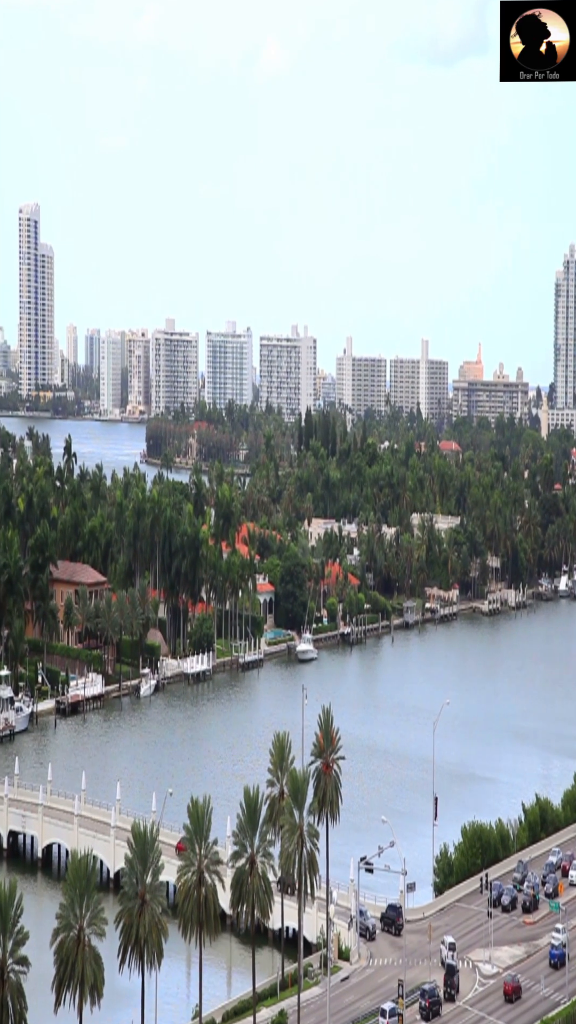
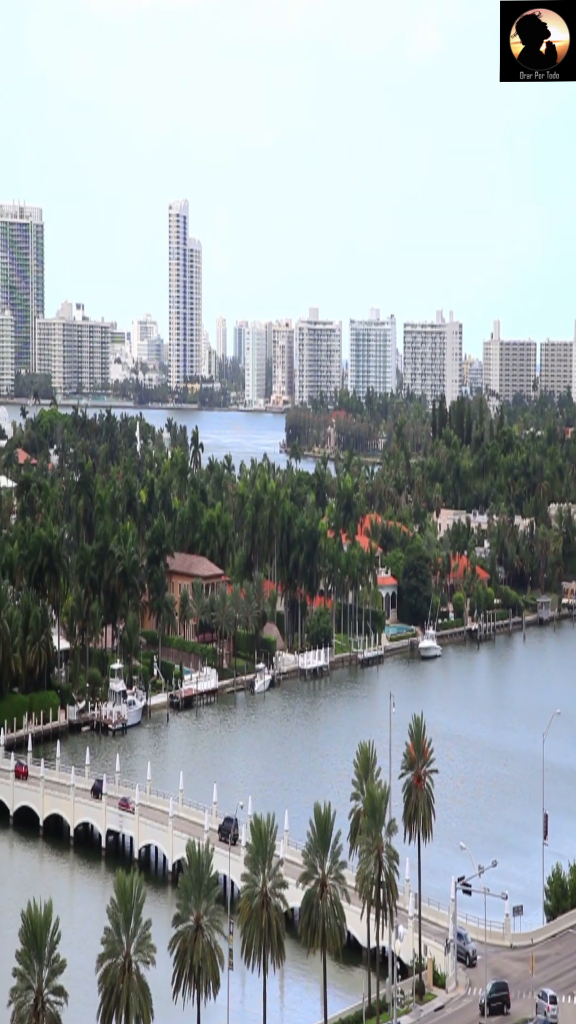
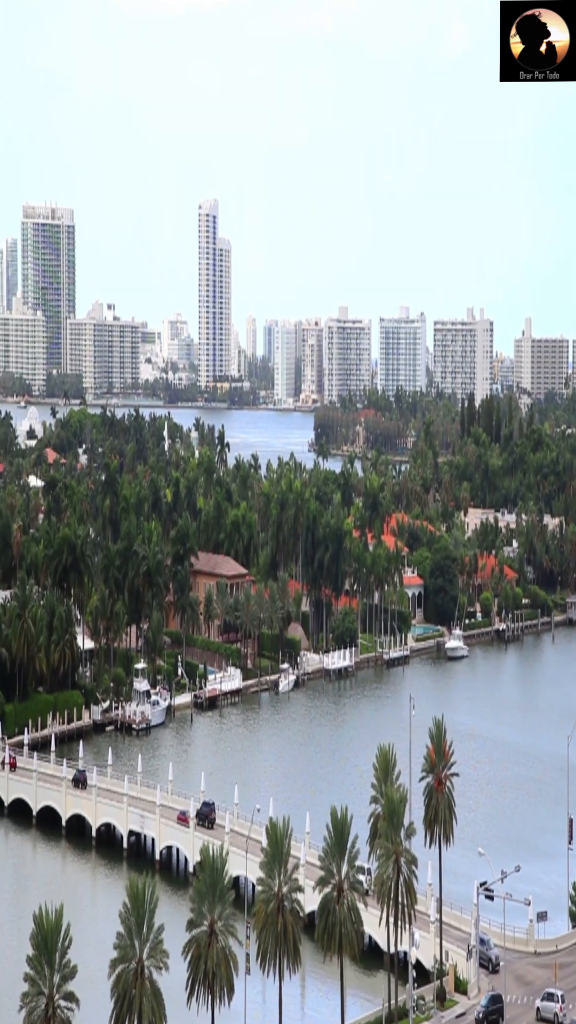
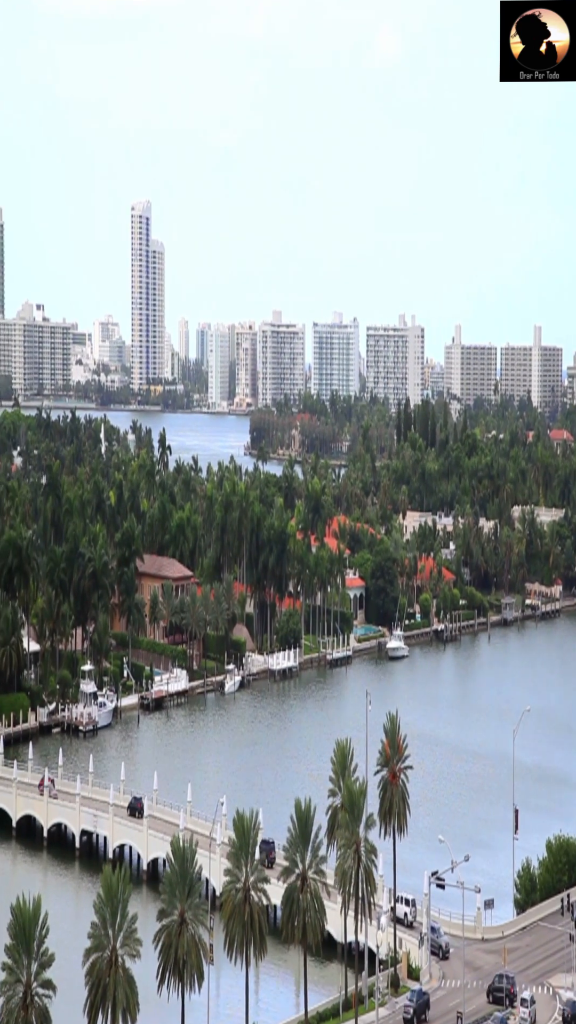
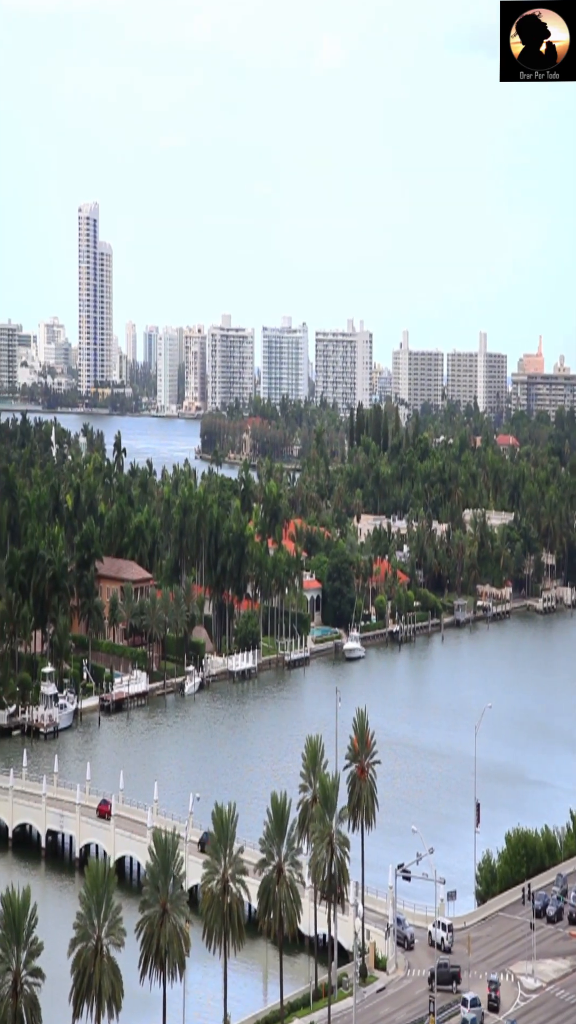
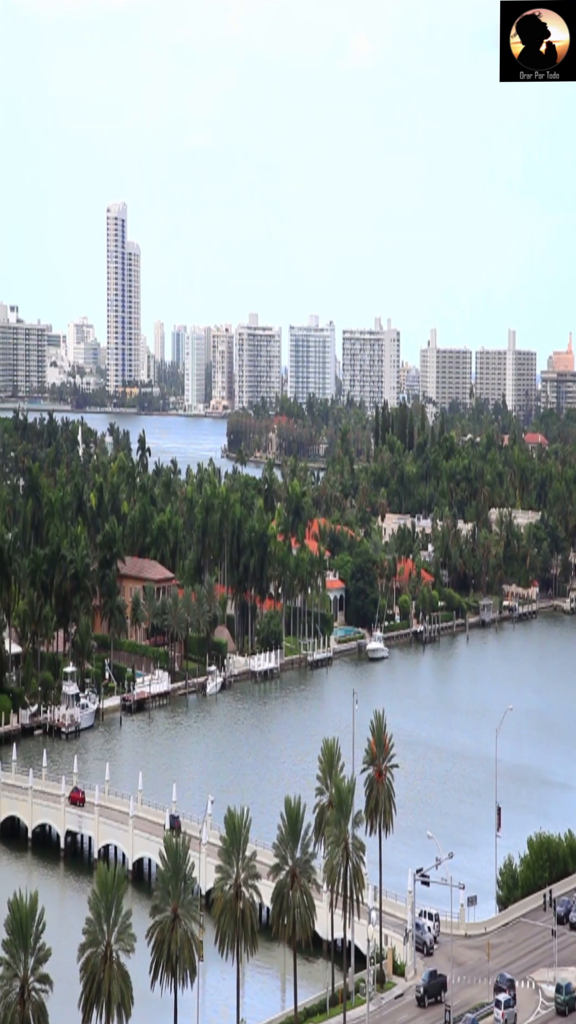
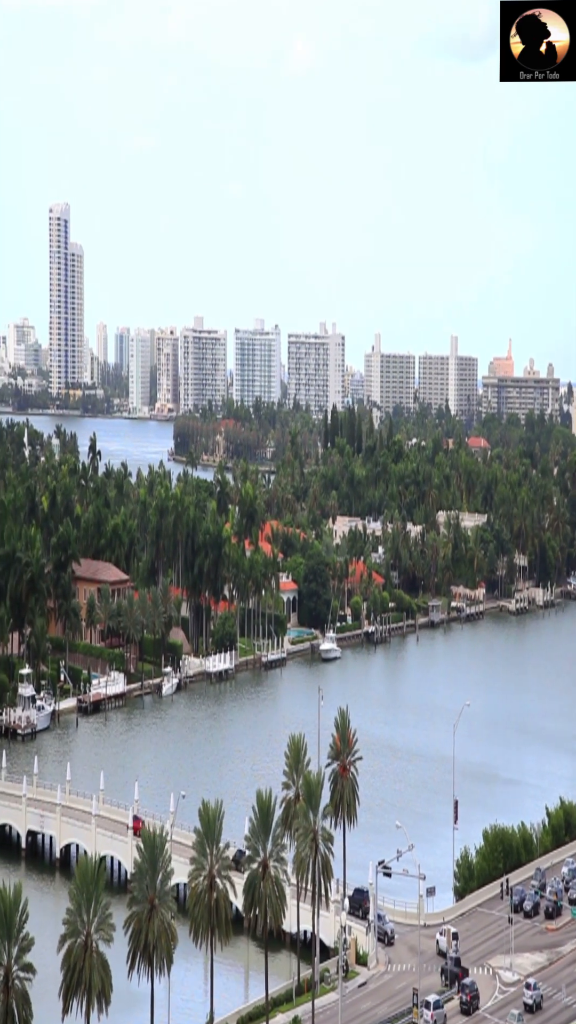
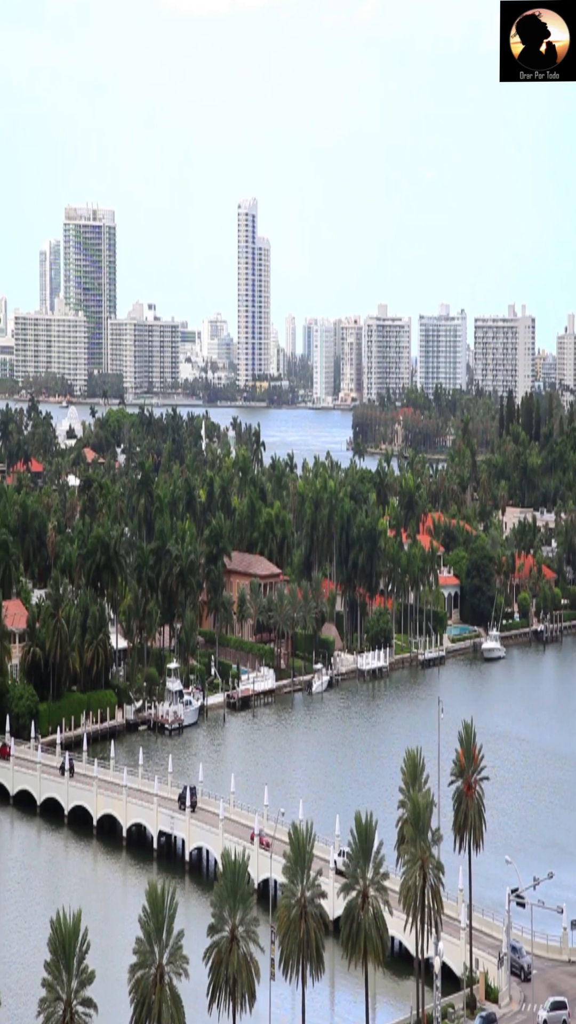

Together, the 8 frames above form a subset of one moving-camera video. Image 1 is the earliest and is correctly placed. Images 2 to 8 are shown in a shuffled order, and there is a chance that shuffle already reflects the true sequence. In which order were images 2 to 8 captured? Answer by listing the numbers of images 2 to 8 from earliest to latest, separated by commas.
7, 5, 6, 4, 2, 3, 8
